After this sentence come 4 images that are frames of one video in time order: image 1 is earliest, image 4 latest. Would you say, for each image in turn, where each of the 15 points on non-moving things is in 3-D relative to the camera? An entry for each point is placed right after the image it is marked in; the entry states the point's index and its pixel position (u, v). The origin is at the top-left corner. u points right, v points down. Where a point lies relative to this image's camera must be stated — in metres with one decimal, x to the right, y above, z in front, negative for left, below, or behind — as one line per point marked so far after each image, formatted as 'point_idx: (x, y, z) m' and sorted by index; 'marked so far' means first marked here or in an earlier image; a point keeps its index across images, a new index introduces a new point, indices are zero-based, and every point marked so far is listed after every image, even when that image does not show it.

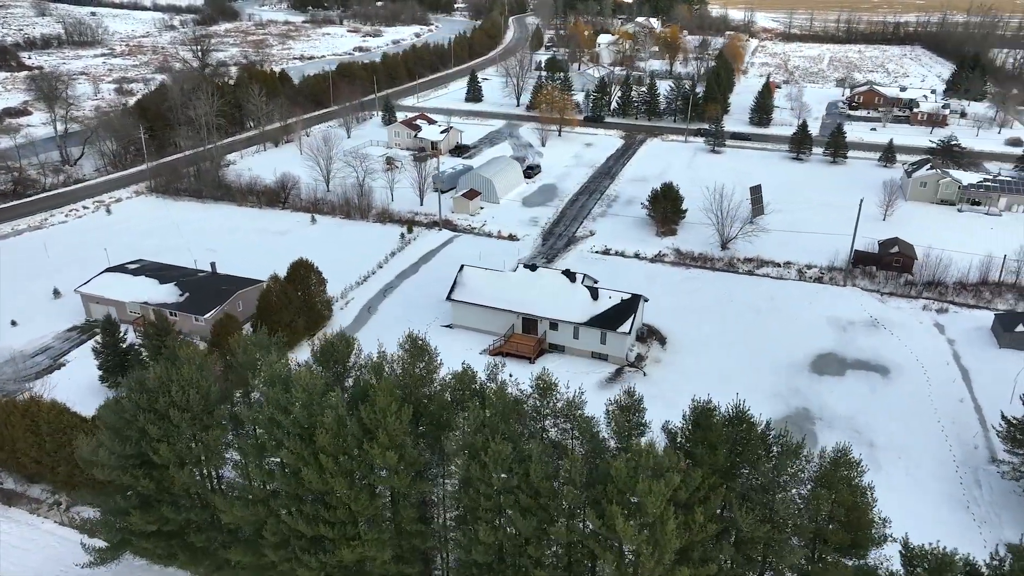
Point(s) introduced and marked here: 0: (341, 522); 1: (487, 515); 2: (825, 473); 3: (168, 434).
0: (-2.9, -4.0, +12.1) m
1: (-0.4, -3.6, +11.4) m
2: (+4.9, -2.9, +10.9) m
3: (-6.5, -2.8, +13.5) m
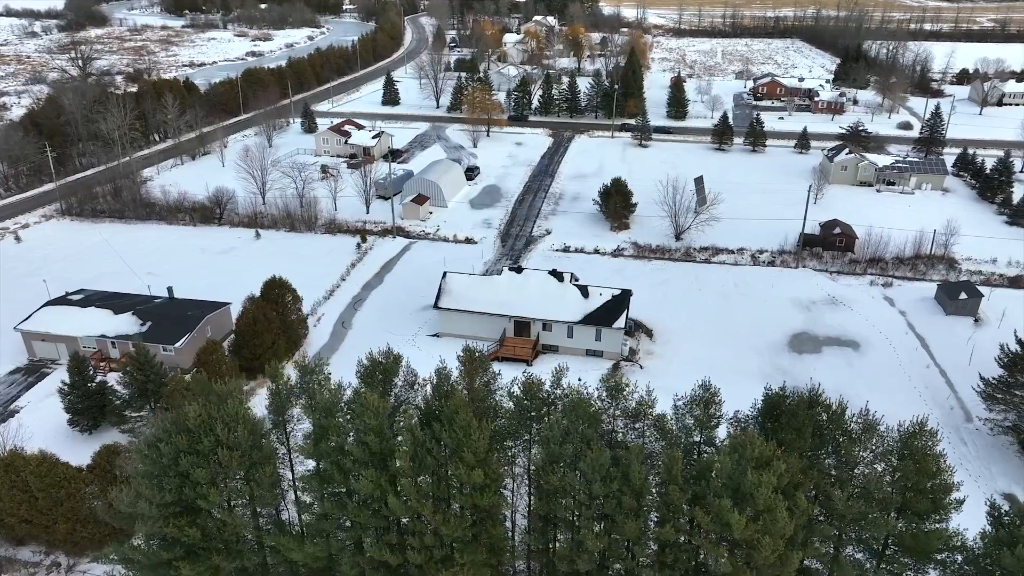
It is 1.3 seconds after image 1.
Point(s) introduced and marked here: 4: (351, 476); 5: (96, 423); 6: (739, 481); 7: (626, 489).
0: (-1.4, -4.3, +11.6) m
1: (+1.2, -3.7, +11.3) m
2: (+6.4, -2.6, +11.5) m
3: (-5.2, -3.3, +12.6) m
4: (-2.7, -3.2, +12.2) m
5: (-11.6, -3.8, +19.7) m
6: (+3.4, -2.9, +10.7) m
7: (+1.8, -3.2, +11.2) m
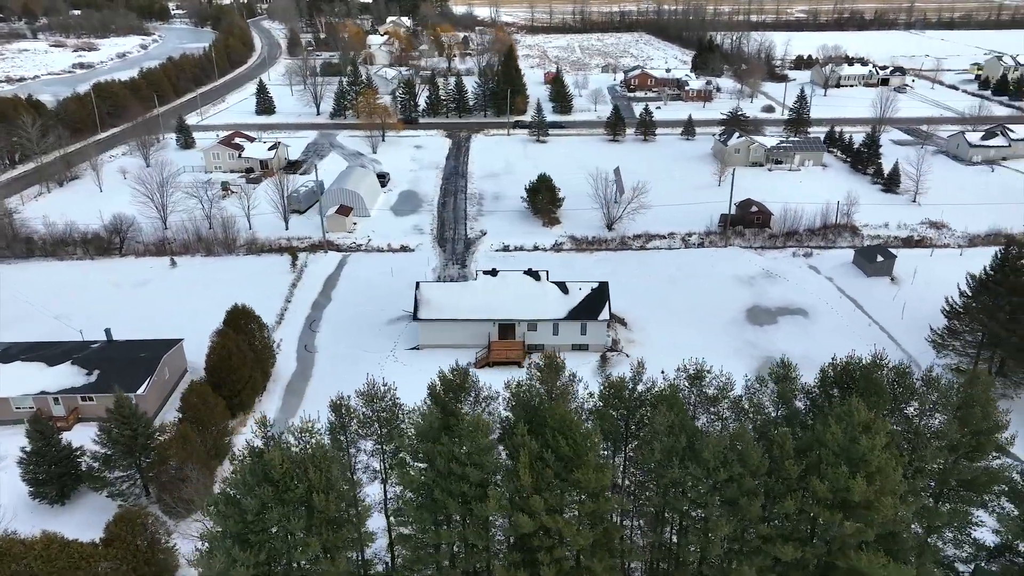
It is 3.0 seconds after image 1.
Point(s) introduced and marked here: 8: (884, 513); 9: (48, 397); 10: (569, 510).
0: (+0.7, -4.4, +11.4) m
1: (+3.3, -3.6, +11.5) m
2: (+8.2, -1.9, +12.8) m
3: (-3.3, -3.9, +11.5) m
4: (-0.8, -3.5, +11.7) m
5: (-10.9, -5.0, +17.2) m
6: (+5.5, -2.6, +11.5) m
7: (+3.8, -3.0, +11.6) m
8: (+5.9, -3.5, +11.2) m
9: (-13.1, -3.1, +19.9) m
10: (+0.9, -3.6, +11.6) m
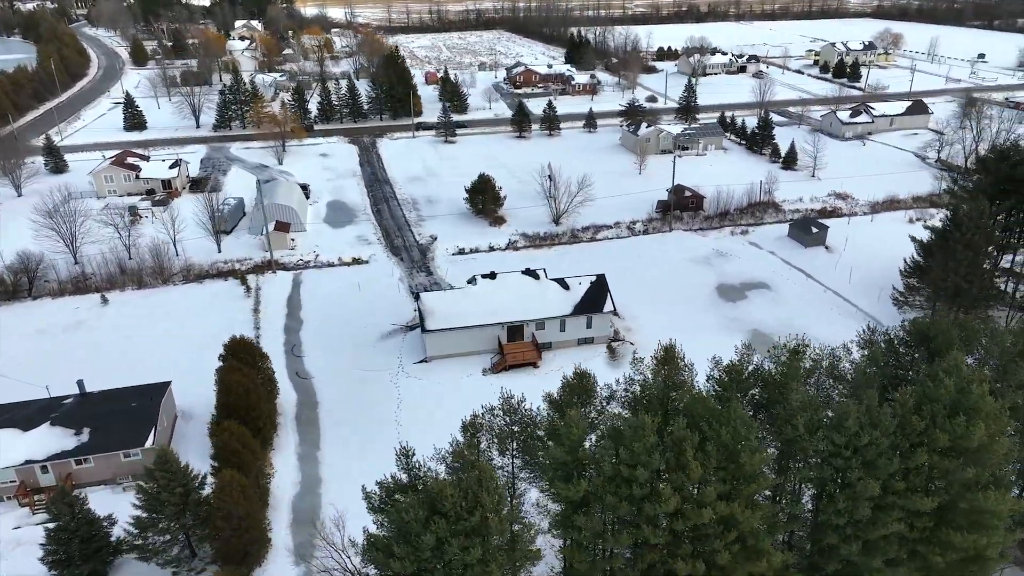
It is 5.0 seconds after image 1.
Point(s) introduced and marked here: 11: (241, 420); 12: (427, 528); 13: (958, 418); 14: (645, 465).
0: (+3.6, -4.2, +11.7) m
1: (+6.0, -3.2, +12.4) m
2: (+10.4, -1.1, +14.6) m
3: (-0.4, -4.1, +11.1) m
4: (+2.0, -3.5, +11.7) m
5: (-8.8, -6.0, +15.2) m
6: (+8.1, -2.0, +12.7) m
7: (+6.4, -2.6, +12.5) m
8: (+8.6, -2.9, +12.5) m
9: (-11.7, -4.4, +17.3) m
10: (+3.7, -3.5, +11.9) m
11: (-7.1, -3.5, +18.5) m
12: (-1.3, -3.6, +10.8) m
13: (+8.0, -2.3, +12.7) m
14: (+2.2, -2.9, +11.6) m
